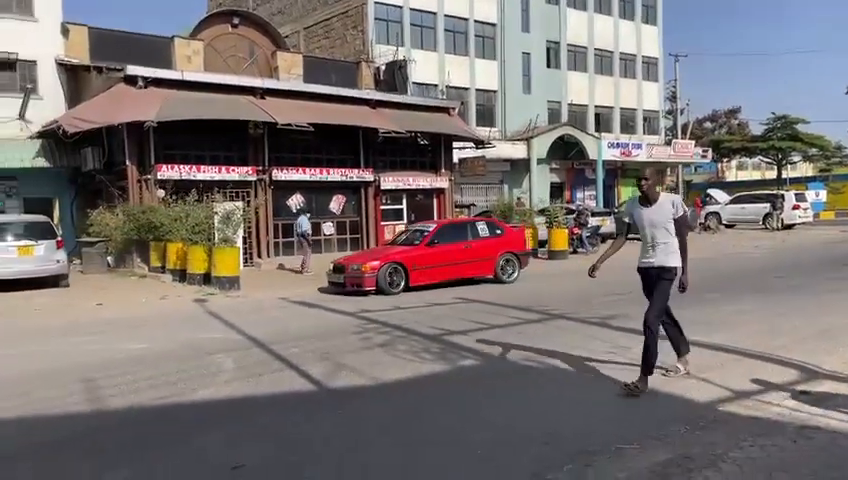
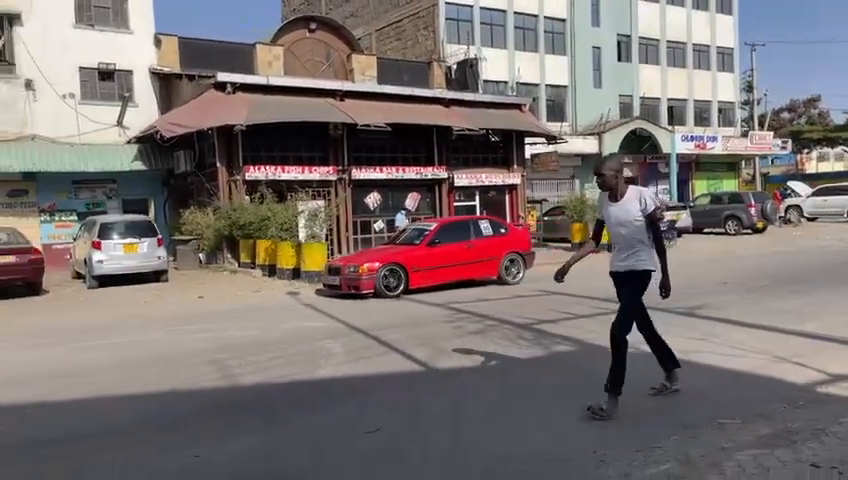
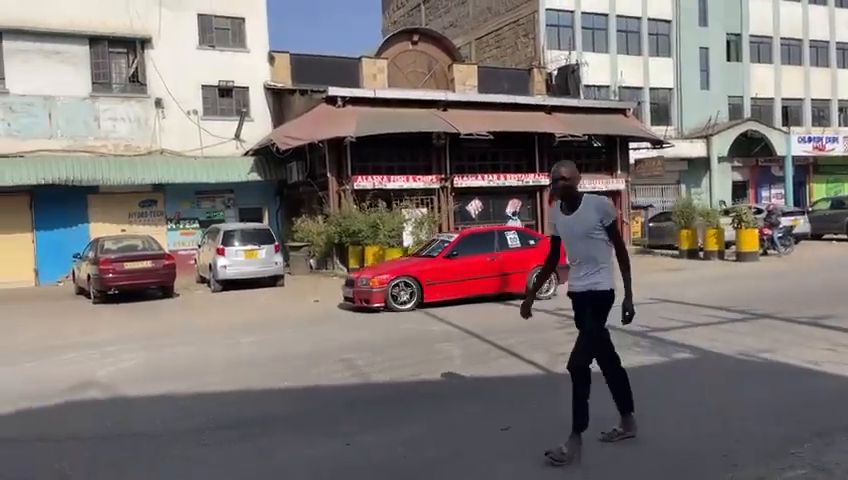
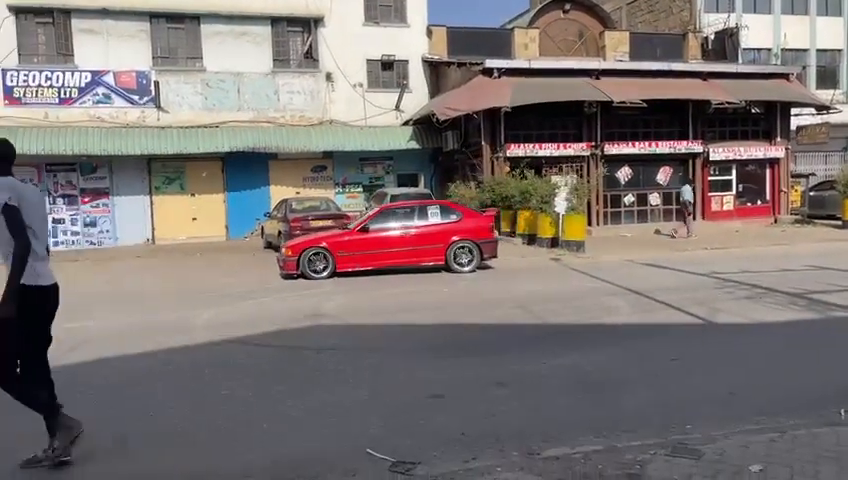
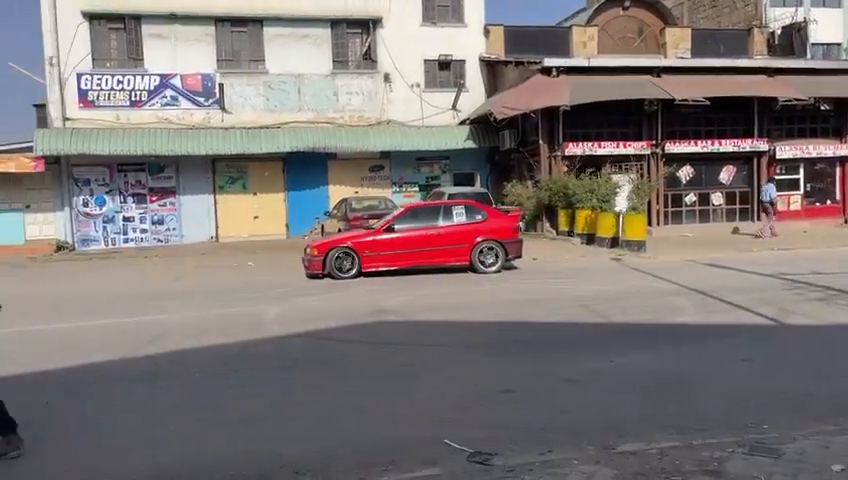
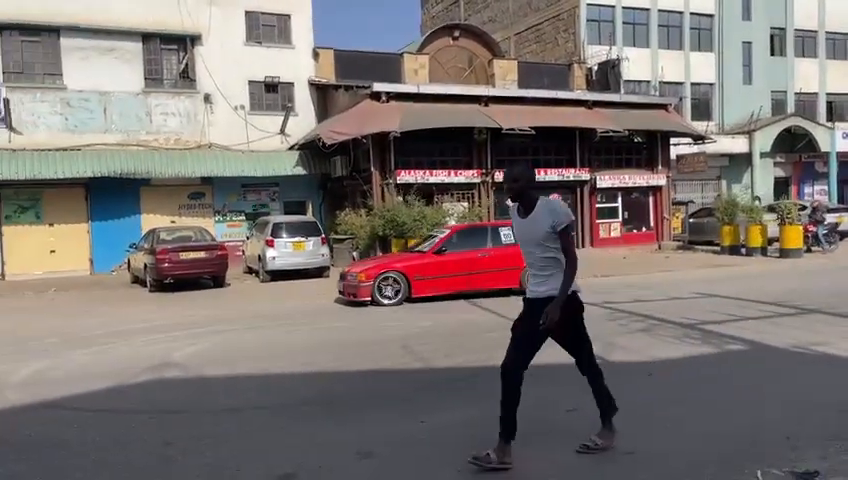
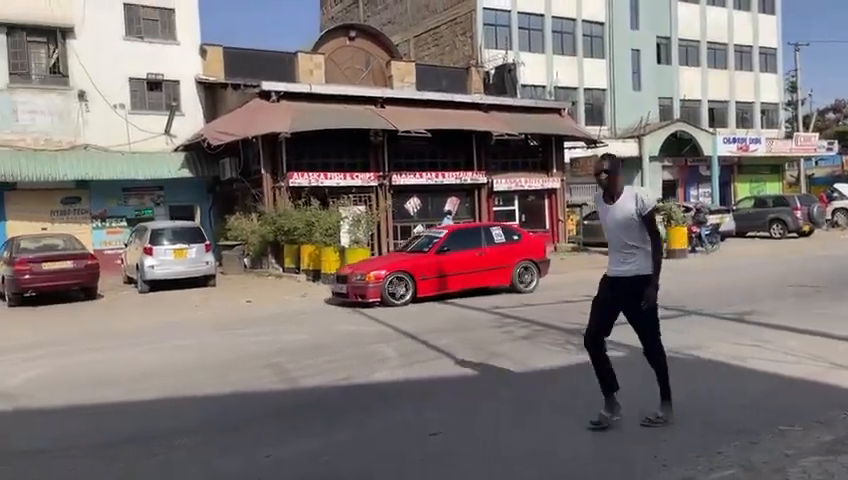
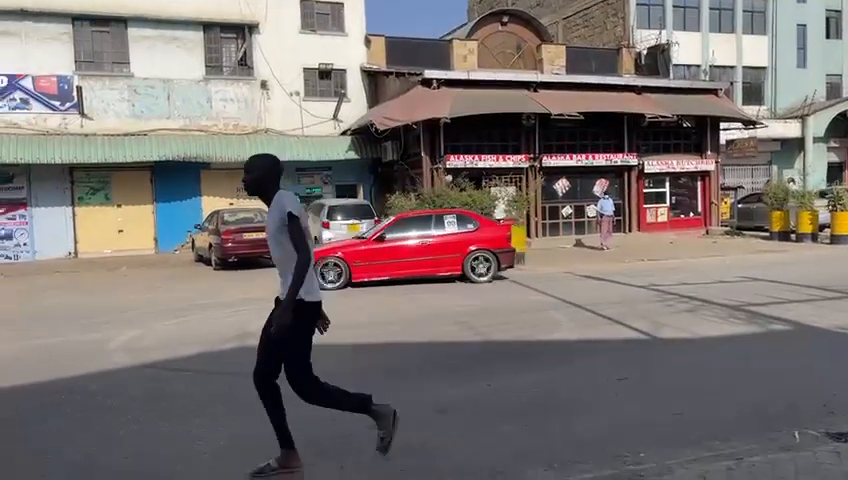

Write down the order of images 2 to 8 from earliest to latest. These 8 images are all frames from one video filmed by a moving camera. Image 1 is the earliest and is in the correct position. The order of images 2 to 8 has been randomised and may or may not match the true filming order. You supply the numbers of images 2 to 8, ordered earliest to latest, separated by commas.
2, 7, 3, 6, 8, 4, 5
